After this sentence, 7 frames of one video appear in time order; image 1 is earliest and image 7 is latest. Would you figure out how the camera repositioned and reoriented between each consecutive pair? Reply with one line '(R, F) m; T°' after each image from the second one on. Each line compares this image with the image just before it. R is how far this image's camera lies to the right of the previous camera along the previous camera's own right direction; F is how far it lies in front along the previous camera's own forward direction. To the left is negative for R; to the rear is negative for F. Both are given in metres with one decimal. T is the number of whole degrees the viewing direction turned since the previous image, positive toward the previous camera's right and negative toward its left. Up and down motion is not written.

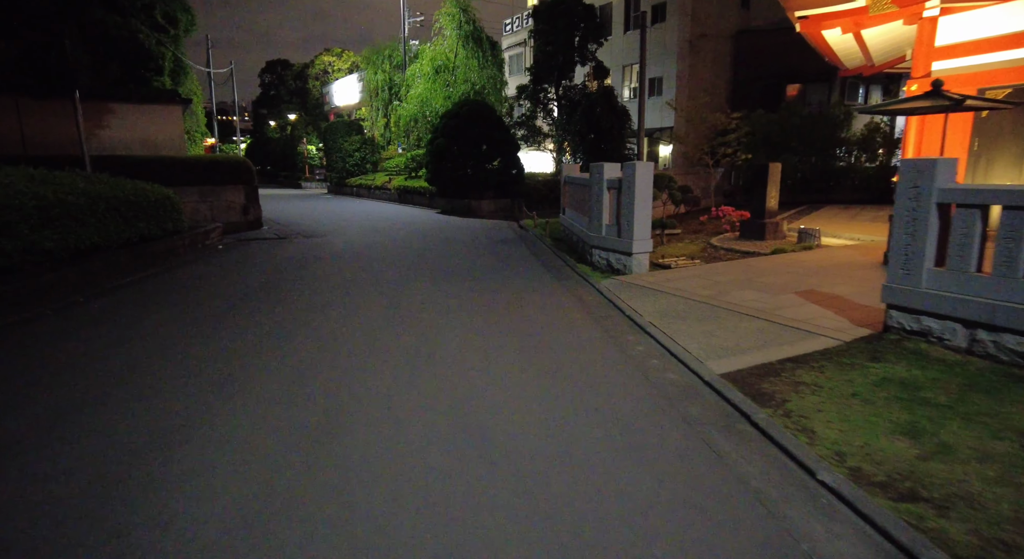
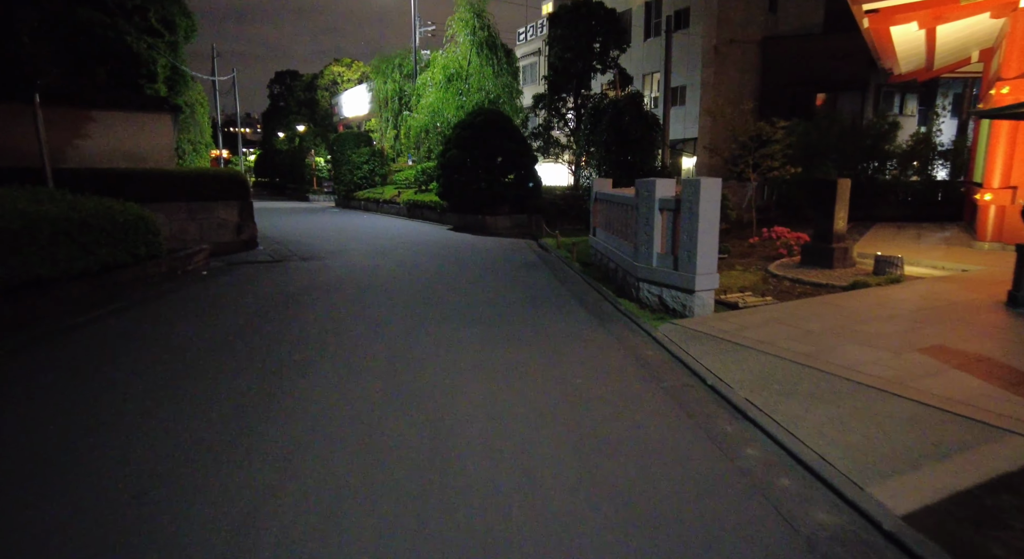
(-0.3, +1.5) m; -1°
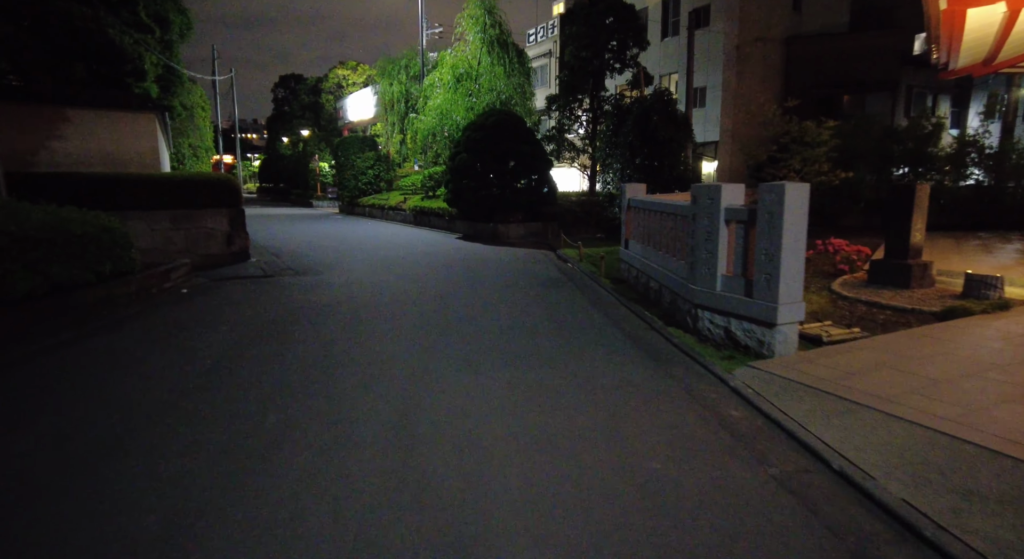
(-0.3, +1.3) m; -1°
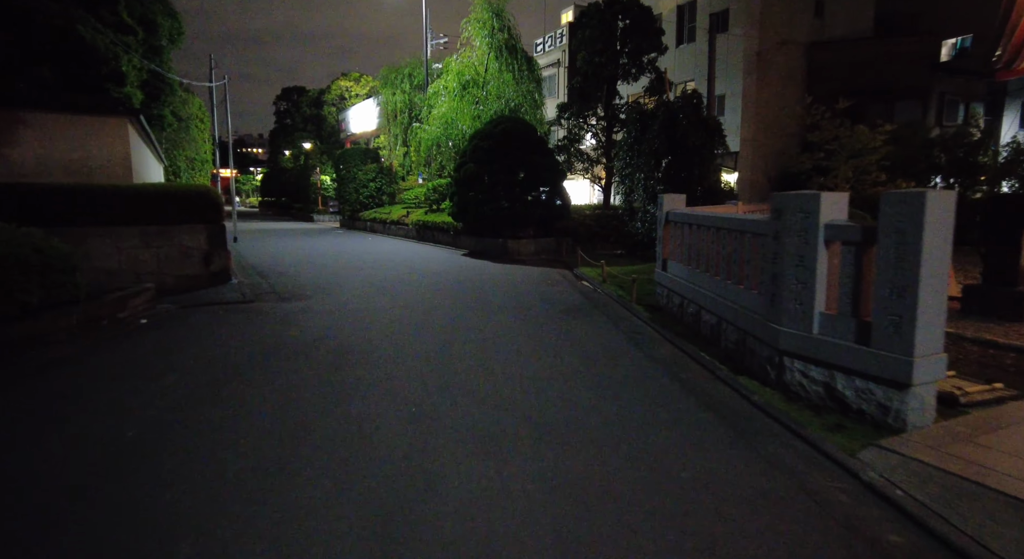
(-0.2, +1.5) m; 0°
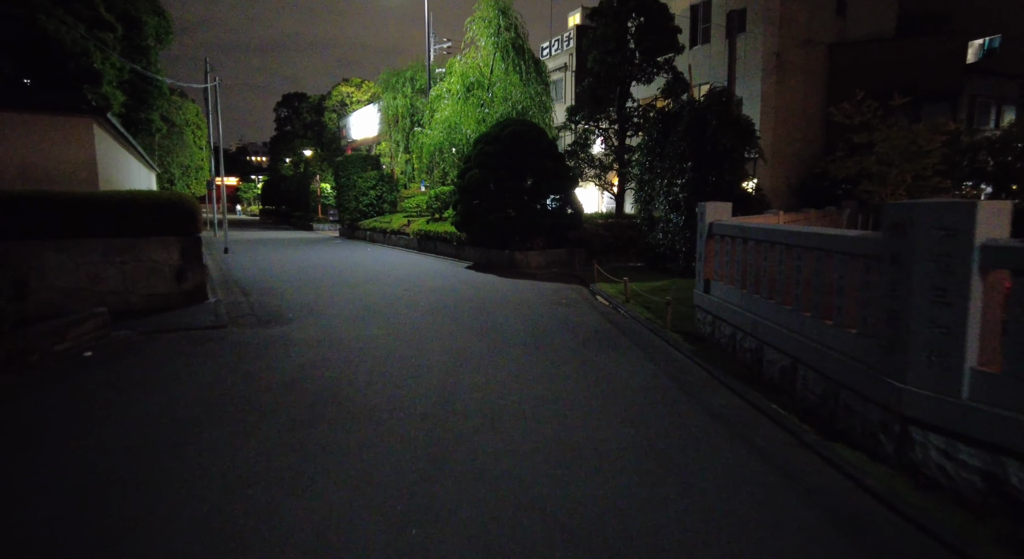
(-0.1, +1.3) m; 0°
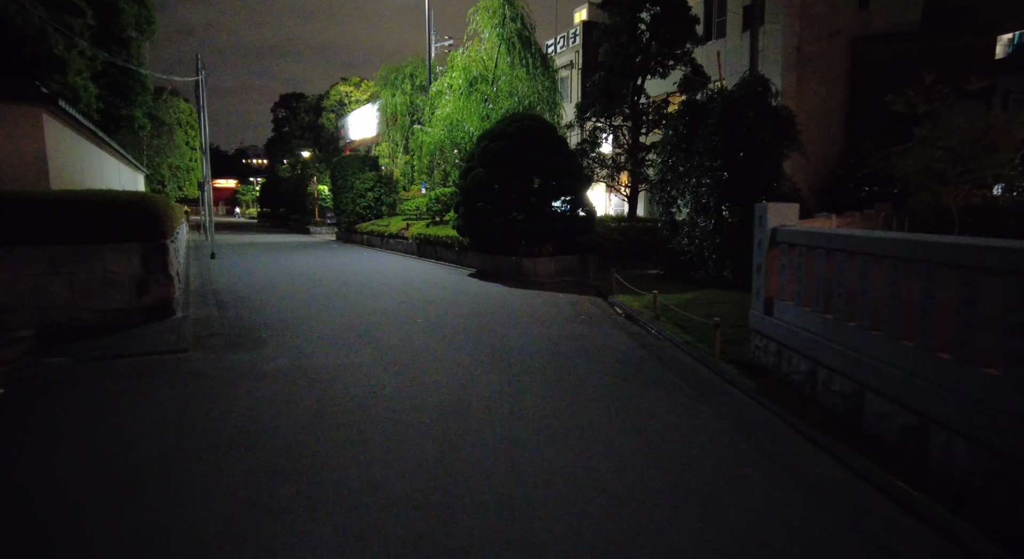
(-0.2, +1.3) m; 0°
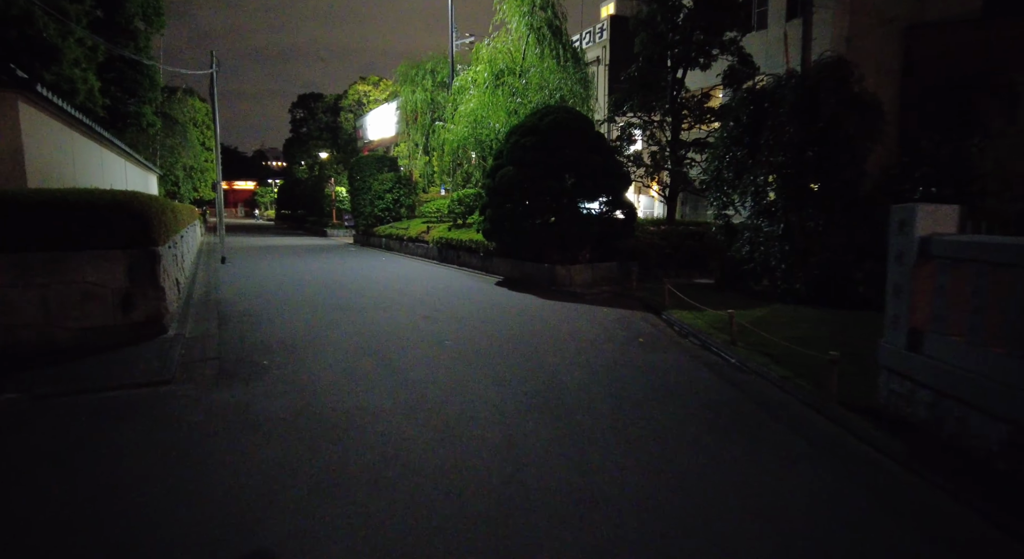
(-0.4, +1.3) m; -2°
